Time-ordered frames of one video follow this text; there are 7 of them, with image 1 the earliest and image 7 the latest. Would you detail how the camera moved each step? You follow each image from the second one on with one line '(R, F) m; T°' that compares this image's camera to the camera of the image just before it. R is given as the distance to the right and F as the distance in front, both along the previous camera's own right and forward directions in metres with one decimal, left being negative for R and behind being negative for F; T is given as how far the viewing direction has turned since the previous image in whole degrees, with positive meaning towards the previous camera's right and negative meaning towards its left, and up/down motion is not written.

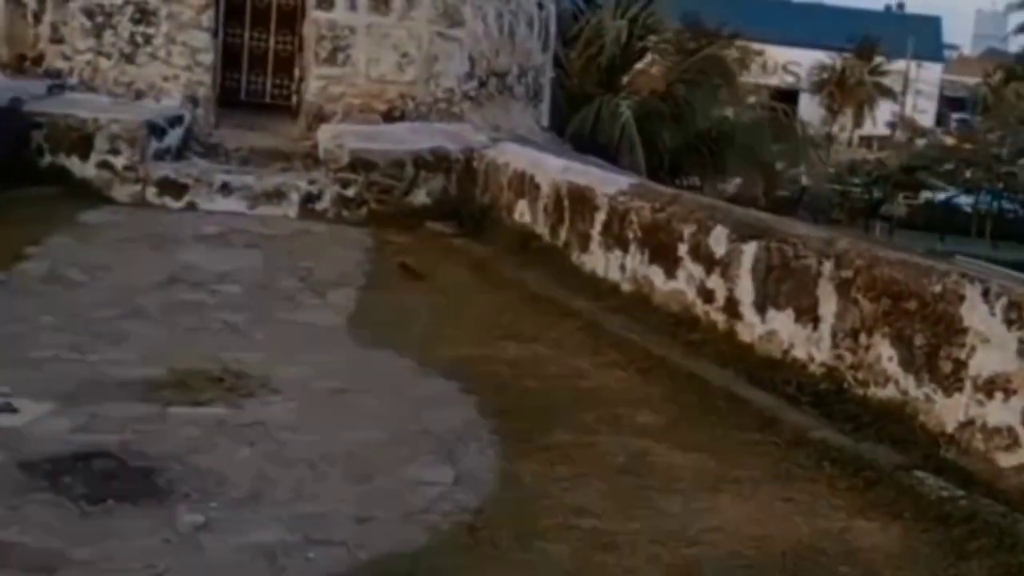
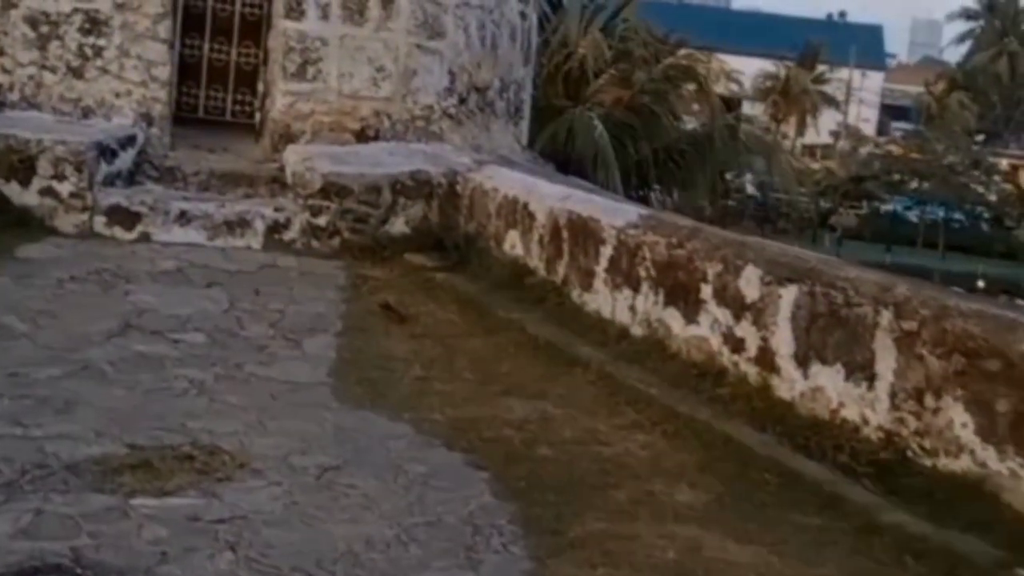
(-0.1, +0.5) m; +2°
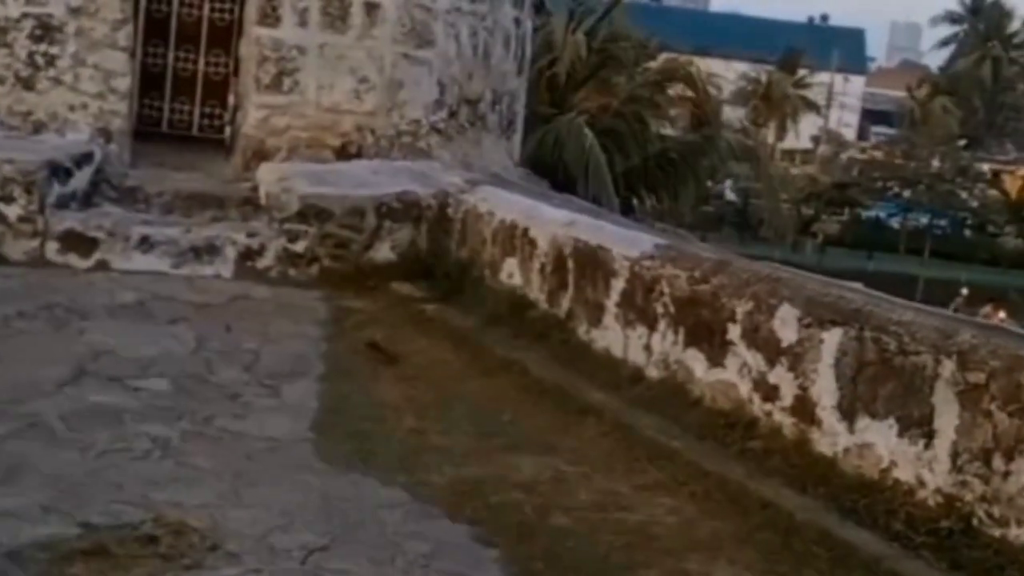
(-0.1, +0.4) m; +1°
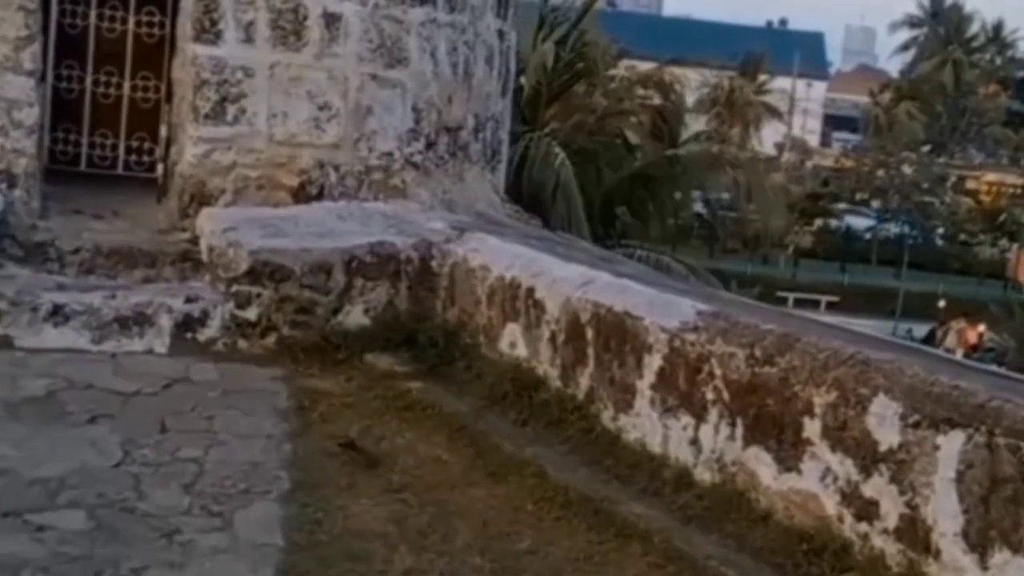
(-0.1, +0.8) m; +1°
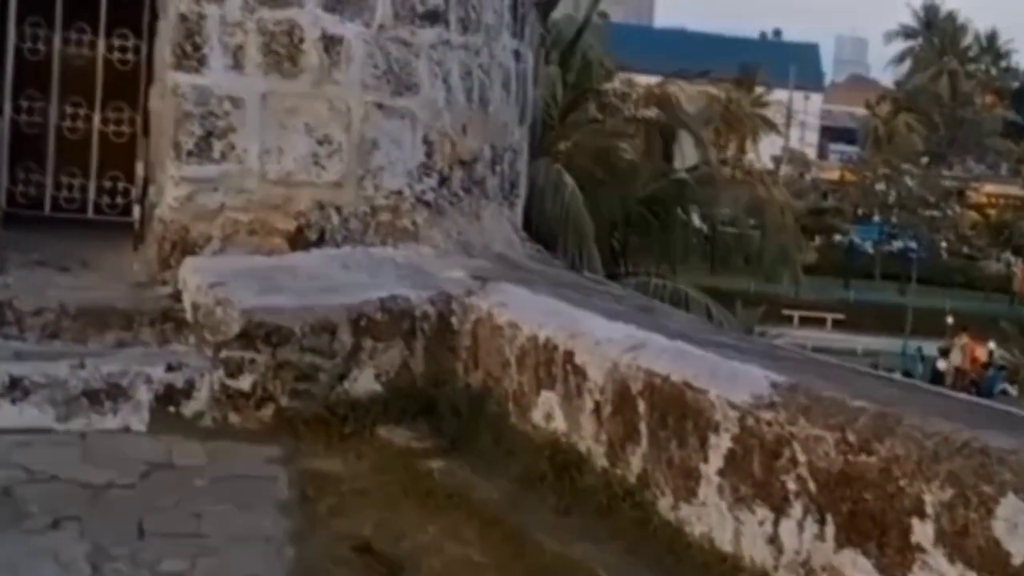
(-0.1, +0.5) m; 0°
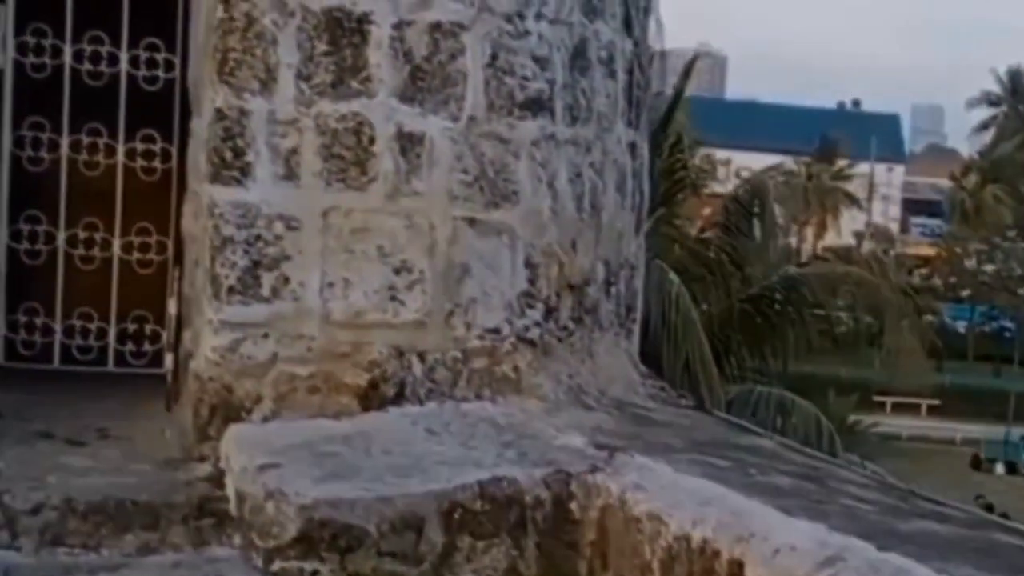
(-0.1, +0.7) m; -2°
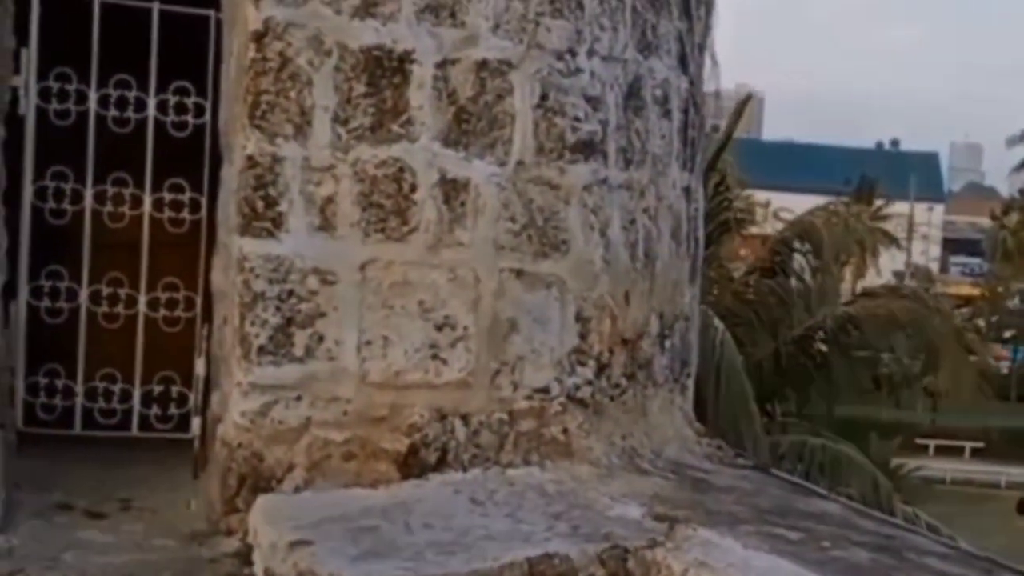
(0.0, +0.2) m; -1°
